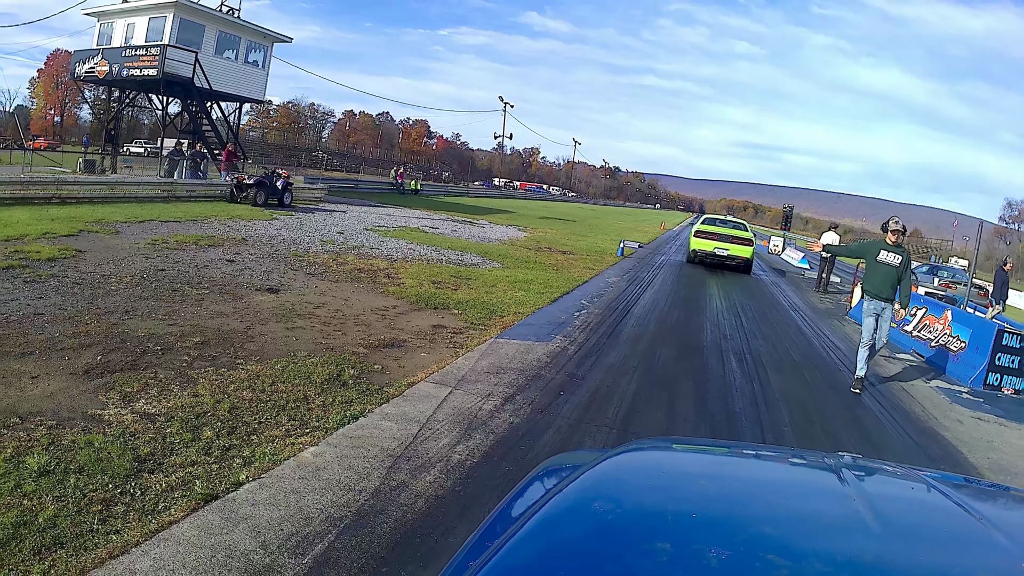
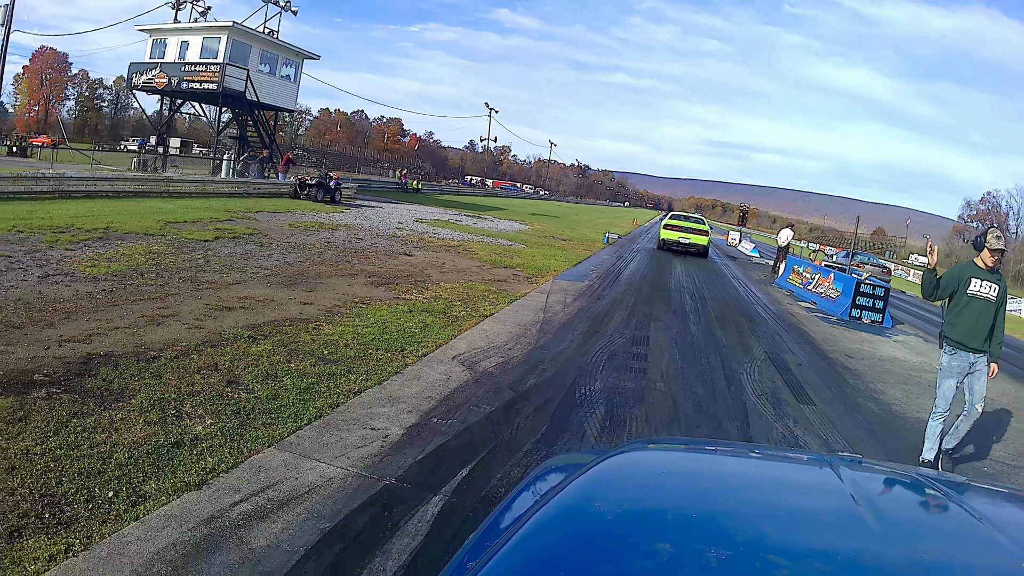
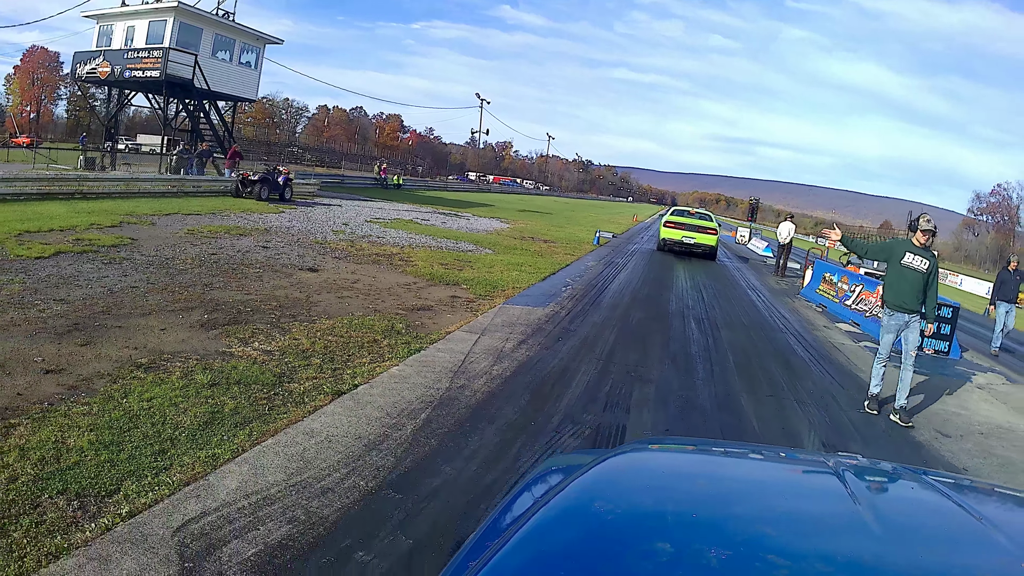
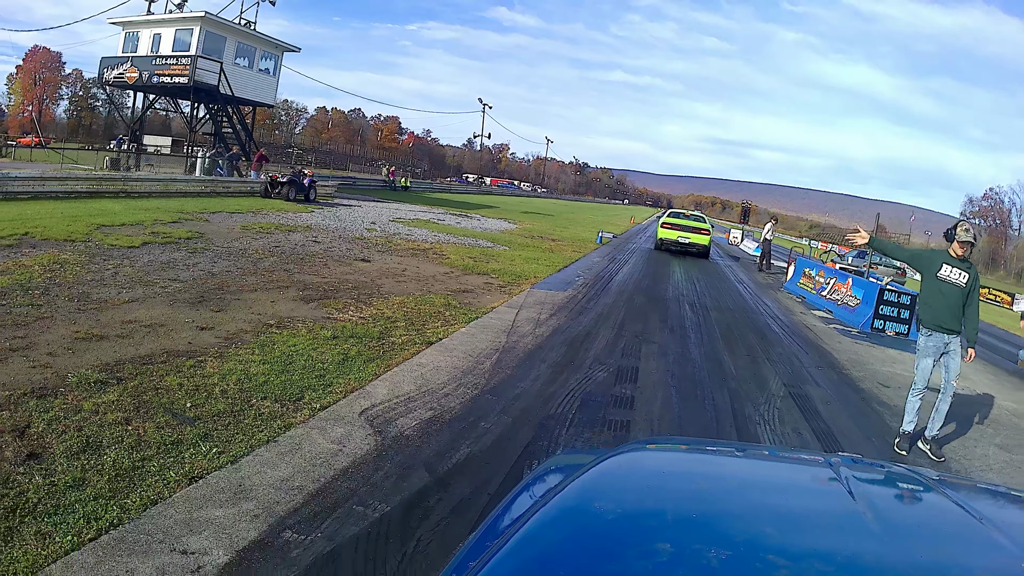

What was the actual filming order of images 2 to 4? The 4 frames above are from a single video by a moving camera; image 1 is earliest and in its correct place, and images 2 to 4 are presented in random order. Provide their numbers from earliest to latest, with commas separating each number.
3, 4, 2
